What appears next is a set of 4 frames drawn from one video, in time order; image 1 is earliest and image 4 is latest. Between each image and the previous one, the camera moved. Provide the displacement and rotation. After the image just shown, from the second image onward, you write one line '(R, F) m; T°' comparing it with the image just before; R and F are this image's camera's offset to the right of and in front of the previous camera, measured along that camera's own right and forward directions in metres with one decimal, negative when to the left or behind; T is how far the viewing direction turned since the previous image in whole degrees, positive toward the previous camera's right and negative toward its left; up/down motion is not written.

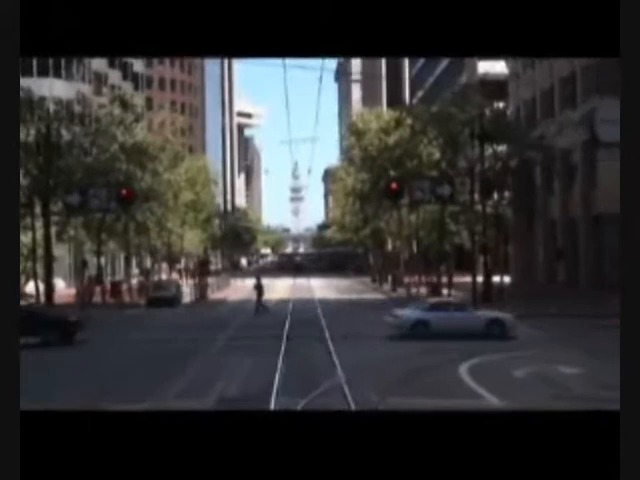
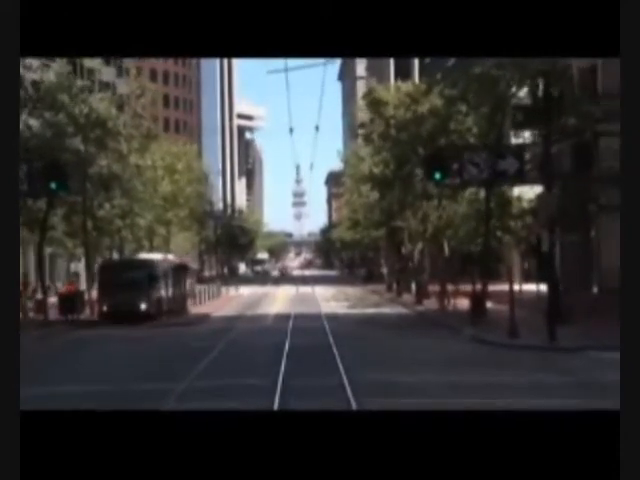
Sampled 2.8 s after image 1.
(0.0, +1.6) m; 0°
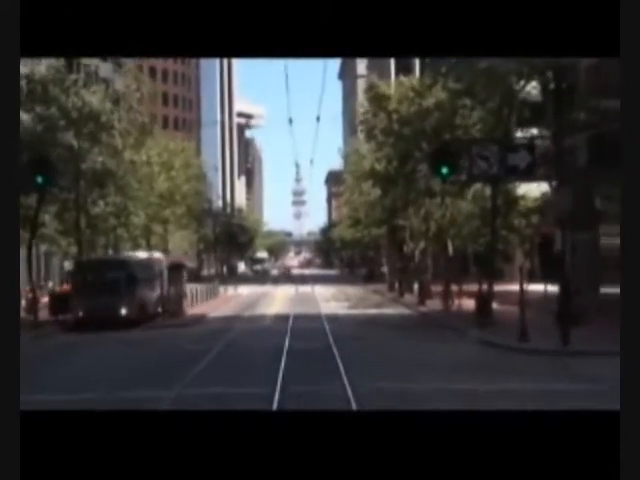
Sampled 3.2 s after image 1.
(0.0, +0.2) m; 0°
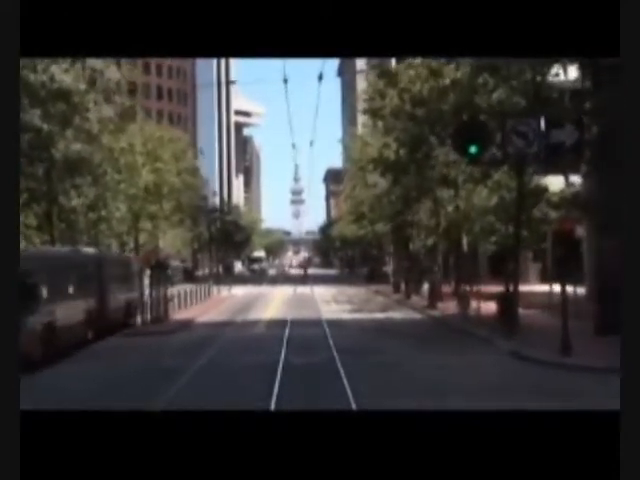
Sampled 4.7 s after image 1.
(0.0, +0.6) m; 0°
